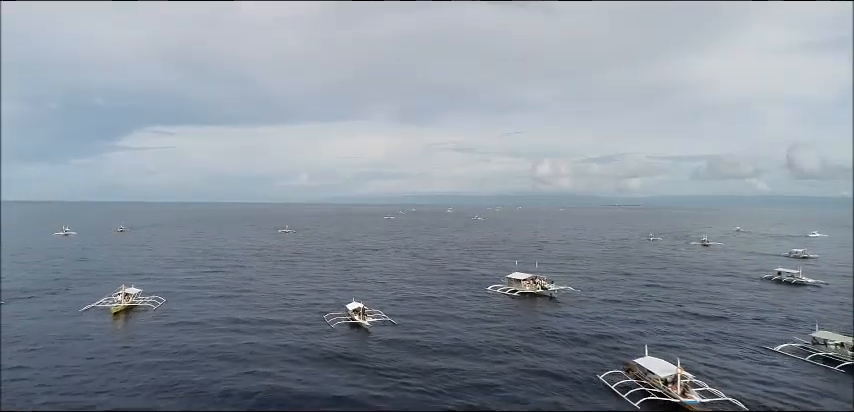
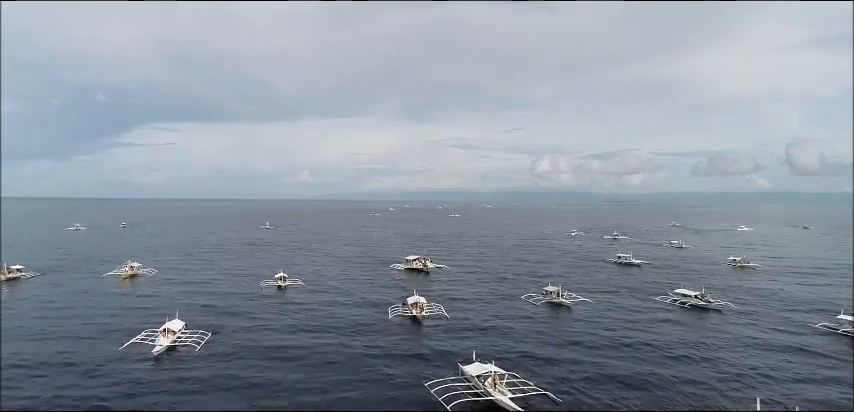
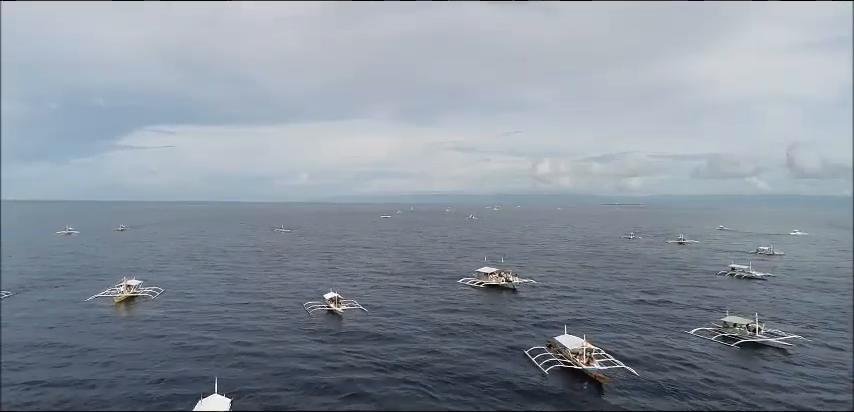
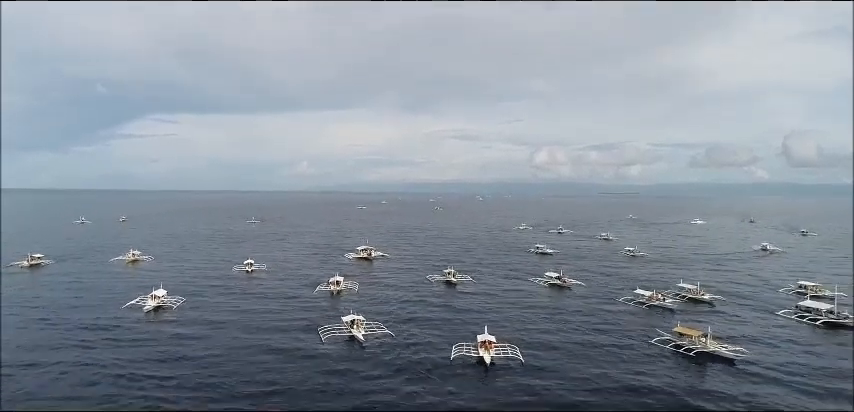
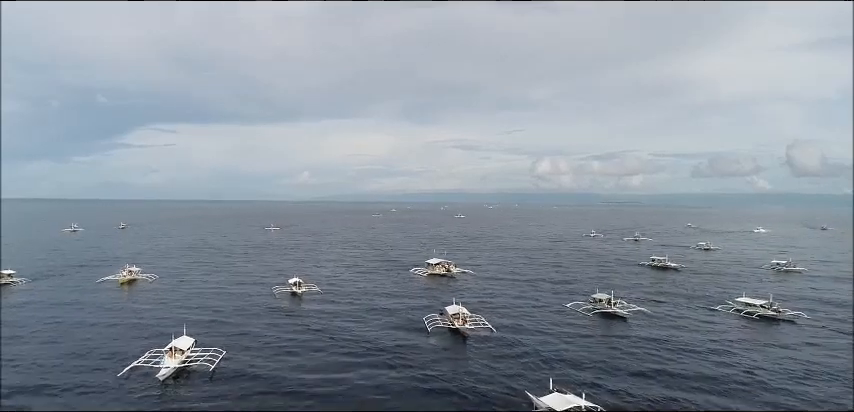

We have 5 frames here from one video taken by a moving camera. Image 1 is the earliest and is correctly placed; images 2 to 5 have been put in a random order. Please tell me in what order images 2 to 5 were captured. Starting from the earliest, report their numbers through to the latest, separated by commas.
3, 5, 2, 4
